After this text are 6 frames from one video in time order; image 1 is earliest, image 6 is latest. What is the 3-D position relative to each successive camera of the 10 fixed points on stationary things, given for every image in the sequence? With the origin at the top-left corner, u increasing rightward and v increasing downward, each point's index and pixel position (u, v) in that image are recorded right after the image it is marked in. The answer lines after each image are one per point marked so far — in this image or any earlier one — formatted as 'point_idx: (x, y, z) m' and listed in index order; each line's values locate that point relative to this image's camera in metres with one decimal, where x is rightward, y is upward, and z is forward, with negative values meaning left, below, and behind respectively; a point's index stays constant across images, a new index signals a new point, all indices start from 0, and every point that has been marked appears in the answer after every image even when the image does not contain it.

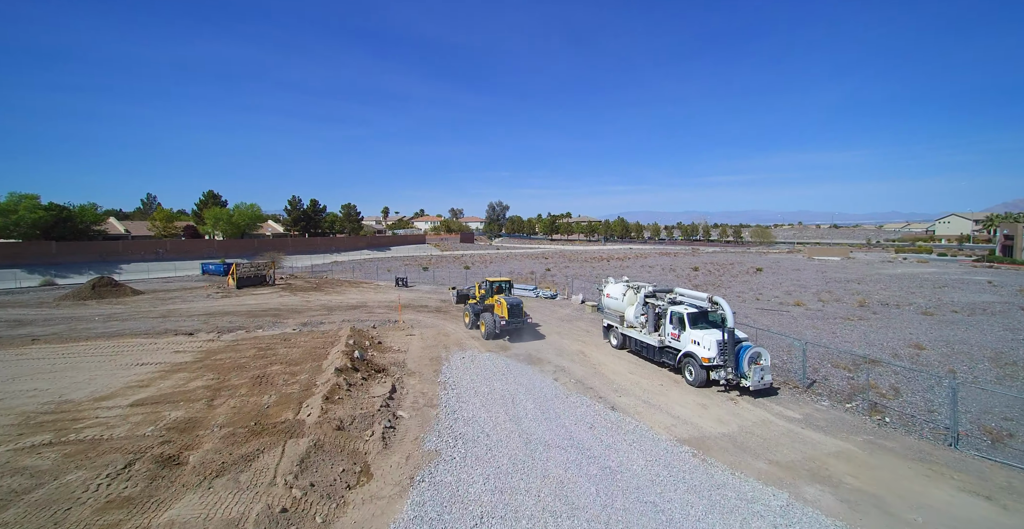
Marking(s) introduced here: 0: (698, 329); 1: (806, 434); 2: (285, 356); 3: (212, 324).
0: (+5.0, -1.7, +11.5) m
1: (+6.0, -3.4, +8.7) m
2: (-7.0, -2.9, +13.3) m
3: (-13.9, -2.9, +20.0) m
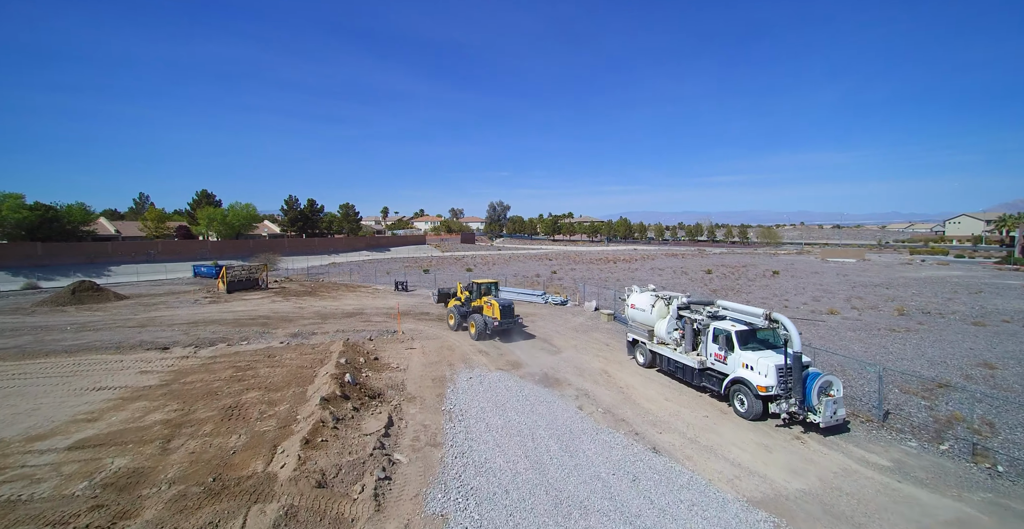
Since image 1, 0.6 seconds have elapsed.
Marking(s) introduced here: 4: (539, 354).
0: (+5.4, -2.0, +9.8) m
1: (+6.4, -3.7, +6.9) m
2: (-6.6, -3.1, +11.5) m
3: (-13.5, -3.2, +18.2) m
4: (+0.9, -3.1, +14.9) m
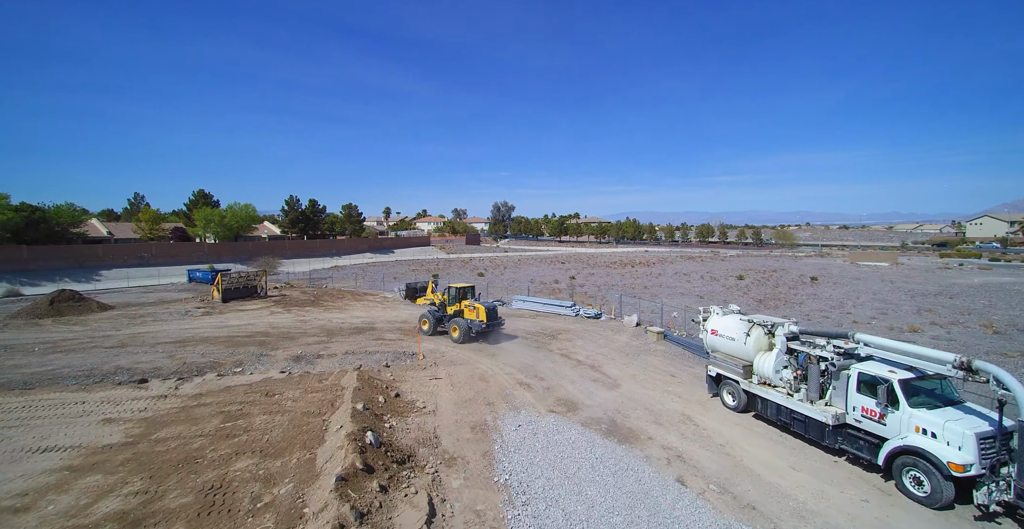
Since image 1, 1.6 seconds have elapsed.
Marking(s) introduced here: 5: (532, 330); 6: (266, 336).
0: (+6.8, -2.4, +7.1) m
1: (+7.8, -4.1, +4.3) m
2: (-5.2, -3.5, +8.9) m
3: (-12.1, -3.6, +15.6) m
4: (+2.3, -3.6, +12.3) m
5: (+0.9, -3.0, +20.0) m
6: (-11.2, -3.3, +19.6) m
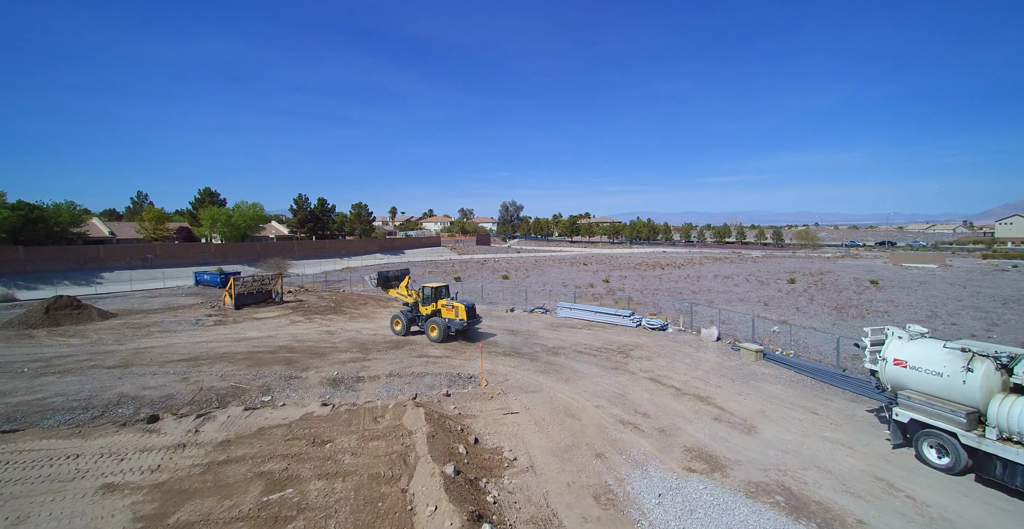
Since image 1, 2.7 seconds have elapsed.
0: (+9.3, -2.6, +4.5) m
1: (+10.2, -4.3, +1.7) m
2: (-2.8, -3.7, +6.3) m
3: (-9.7, -3.8, +13.1) m
4: (+4.8, -3.8, +9.7) m
5: (+3.4, -3.2, +17.3) m
6: (-8.8, -3.5, +17.1) m
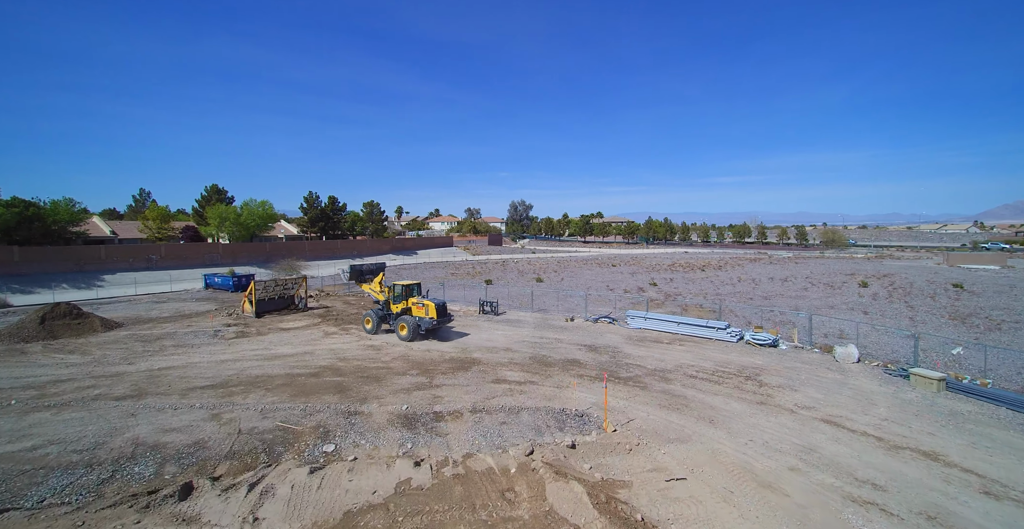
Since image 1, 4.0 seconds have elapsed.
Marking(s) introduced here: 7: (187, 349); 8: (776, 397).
0: (+12.4, -2.8, +1.5) m
1: (+13.3, -4.5, -1.4) m
2: (+0.4, -3.9, +3.3) m
3: (-6.5, -4.0, +10.0) m
4: (+7.9, -3.9, +6.7) m
5: (+6.5, -3.4, +14.3) m
6: (-5.6, -3.7, +14.0) m
7: (-13.3, -3.4, +17.5) m
8: (+7.2, -3.6, +11.6) m
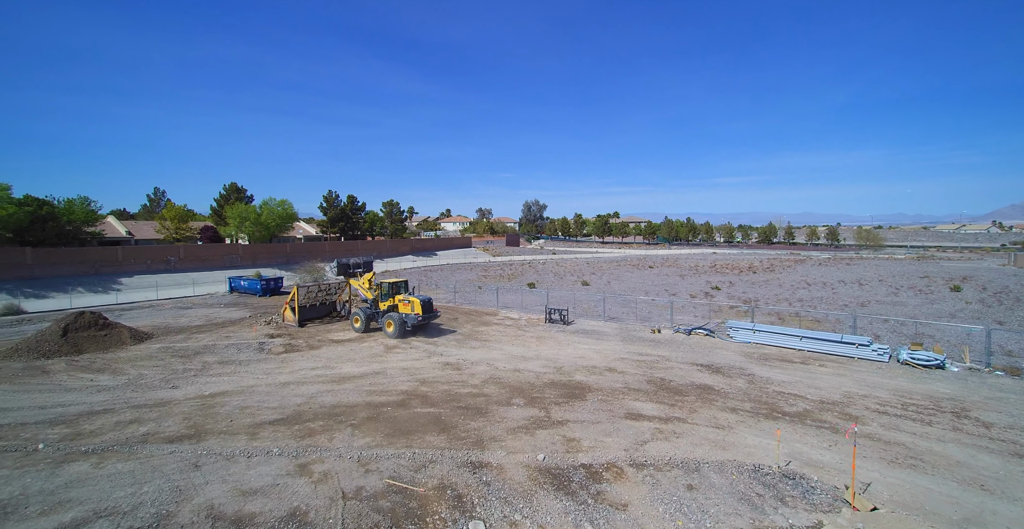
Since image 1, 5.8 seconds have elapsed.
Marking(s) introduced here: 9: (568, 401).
0: (+15.9, -2.9, -1.3) m
1: (+16.8, -4.6, -4.1) m
2: (+3.9, -4.1, +0.6) m
3: (-3.0, -4.1, +7.4) m
4: (+11.5, -4.1, +4.0) m
5: (+10.1, -3.6, +11.6) m
6: (-2.1, -3.8, +11.4) m
7: (-9.7, -3.6, +14.9) m
8: (+10.7, -3.8, +8.9) m
9: (+1.6, -3.8, +12.1) m
